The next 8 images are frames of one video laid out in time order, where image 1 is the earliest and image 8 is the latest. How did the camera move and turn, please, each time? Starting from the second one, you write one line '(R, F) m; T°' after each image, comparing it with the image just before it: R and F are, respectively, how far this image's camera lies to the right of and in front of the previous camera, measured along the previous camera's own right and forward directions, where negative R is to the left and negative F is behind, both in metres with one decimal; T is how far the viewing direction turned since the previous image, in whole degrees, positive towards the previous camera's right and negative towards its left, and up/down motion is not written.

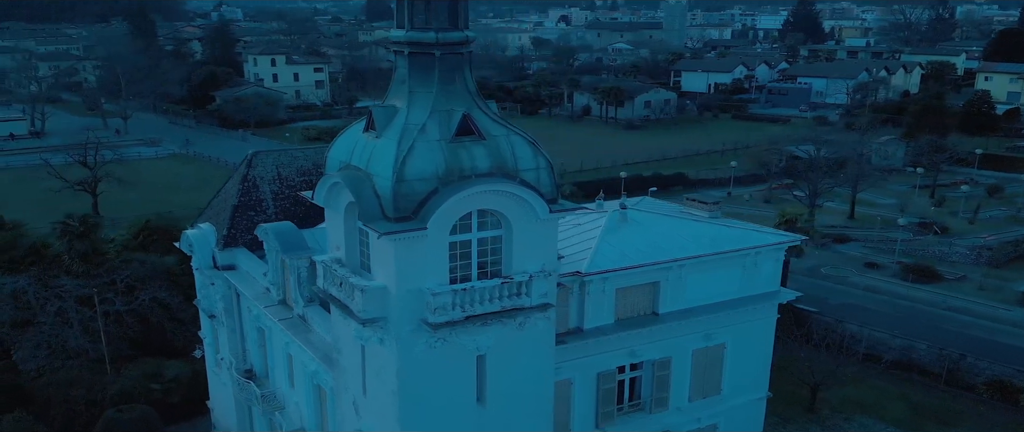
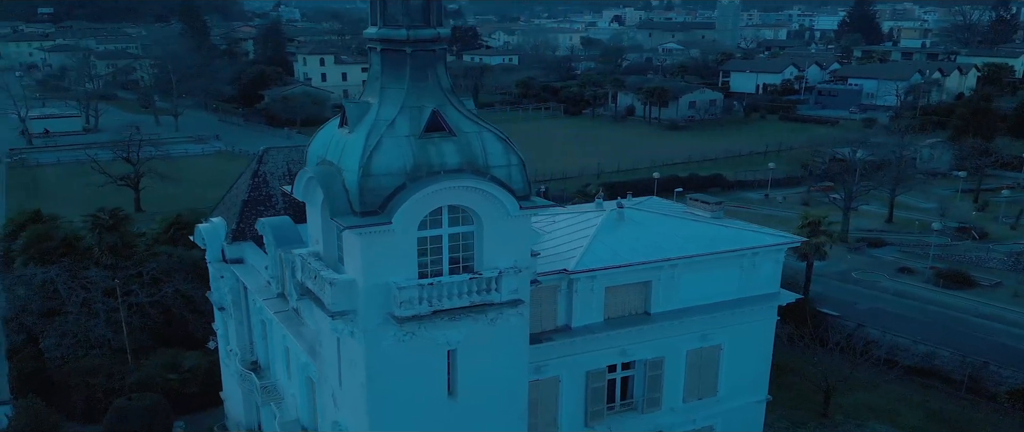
(+0.8, 0.0) m; -3°
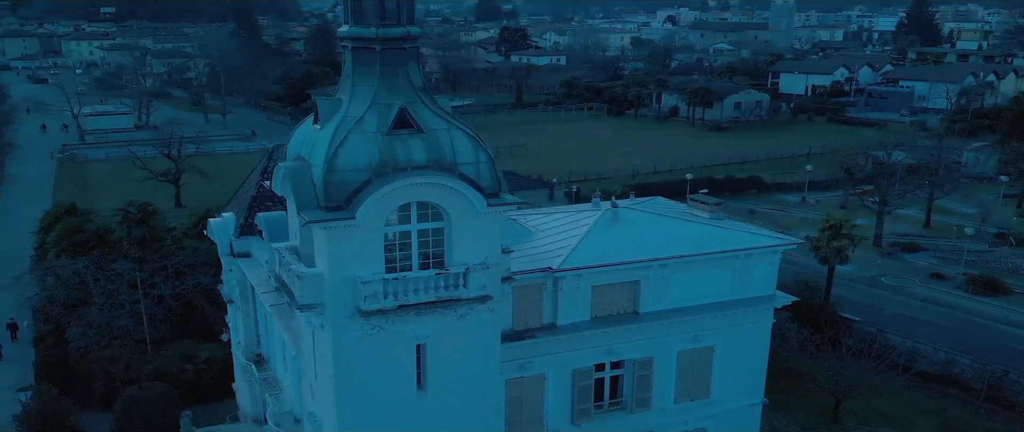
(+0.9, -0.1) m; -3°
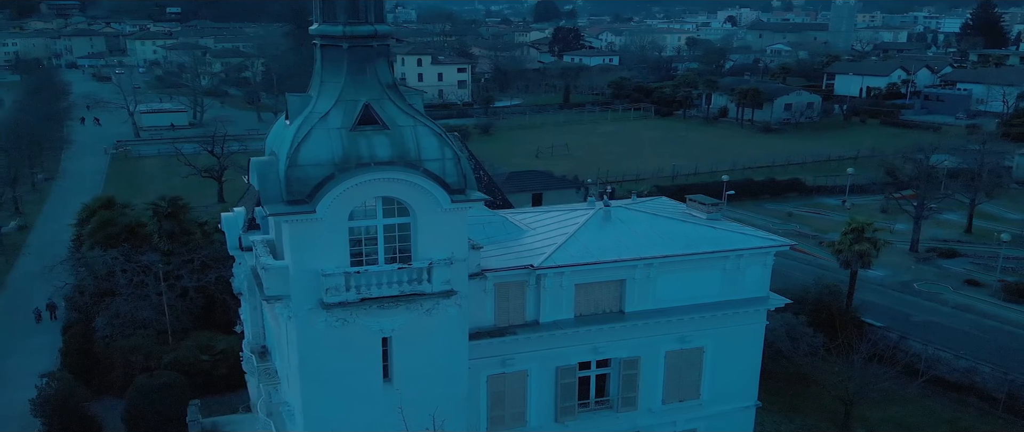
(+1.0, -0.1) m; -3°
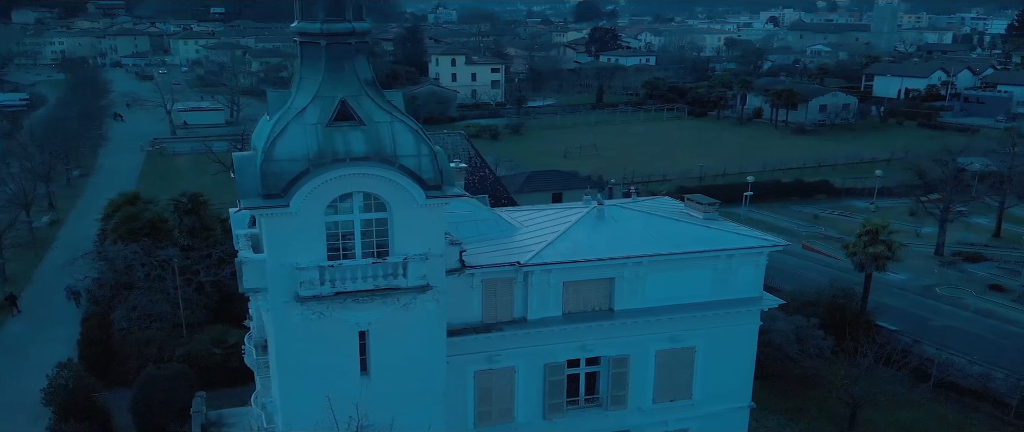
(+0.7, -0.1) m; -2°
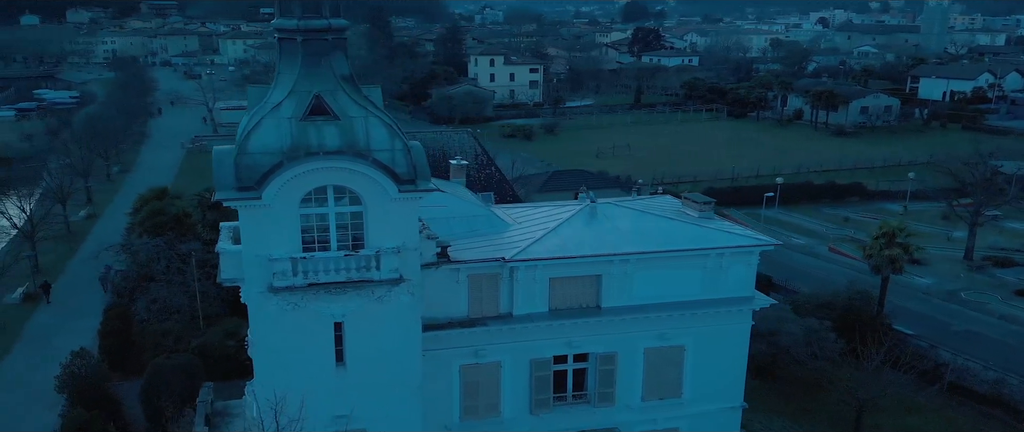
(+0.8, -0.1) m; -2°
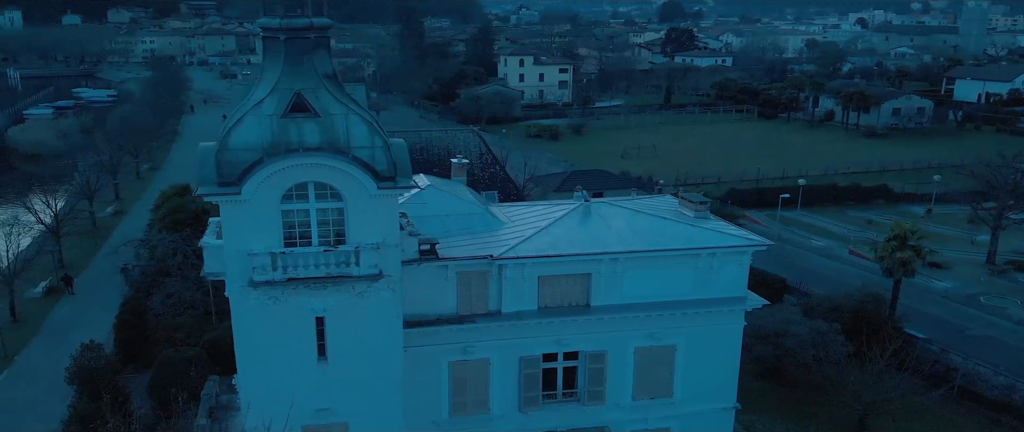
(+0.6, -0.1) m; -2°
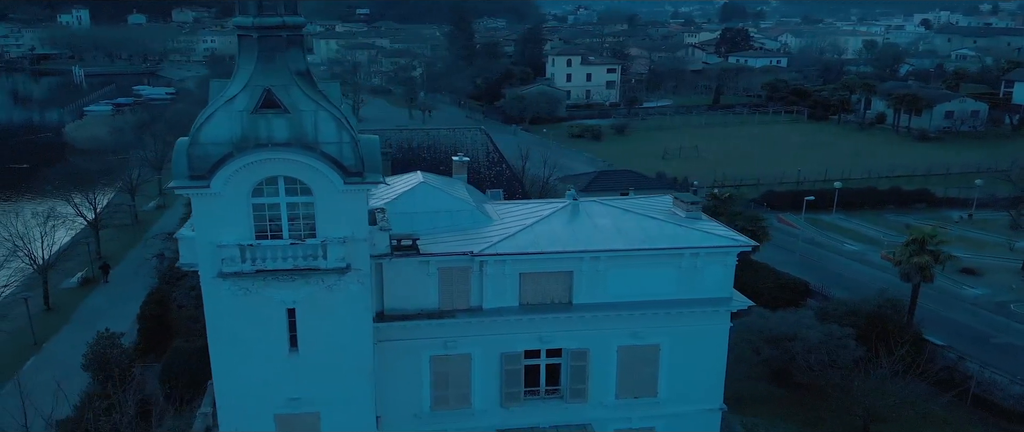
(+1.0, -0.1) m; -3°
